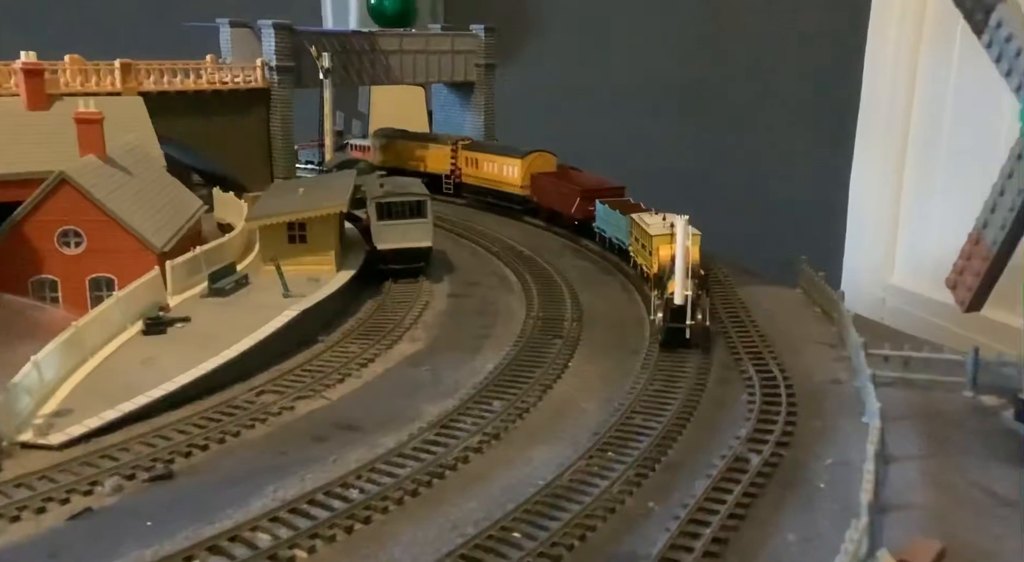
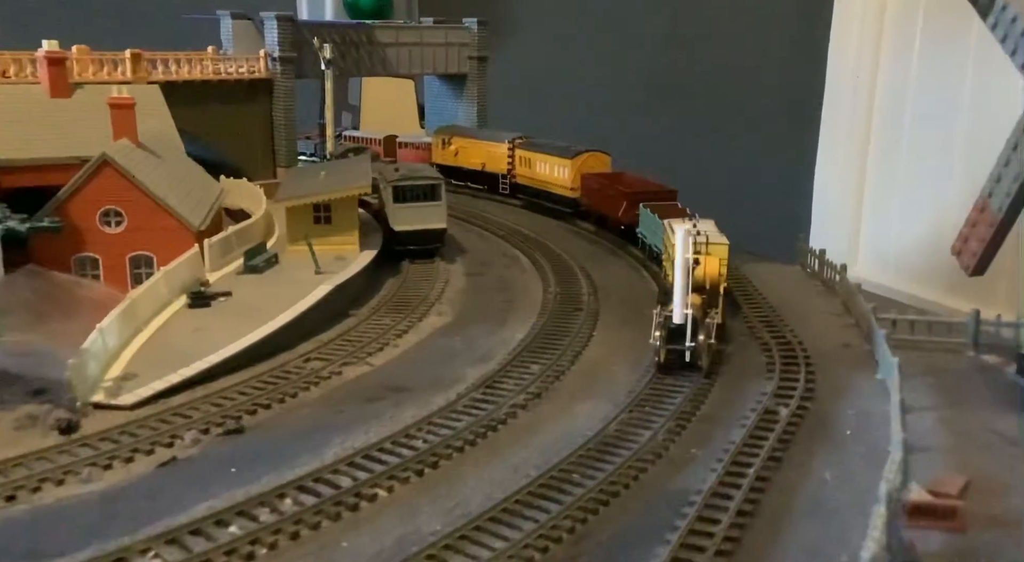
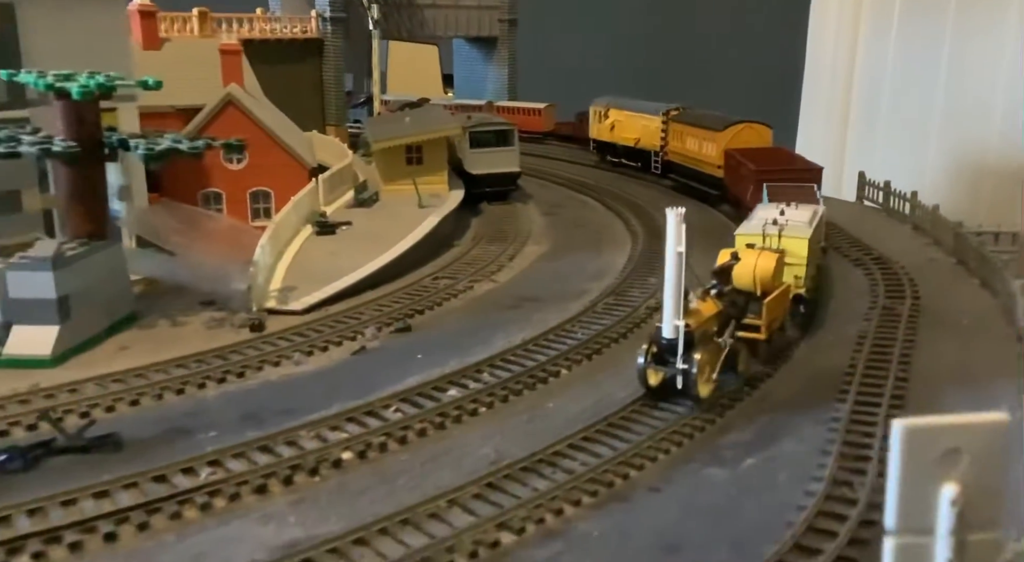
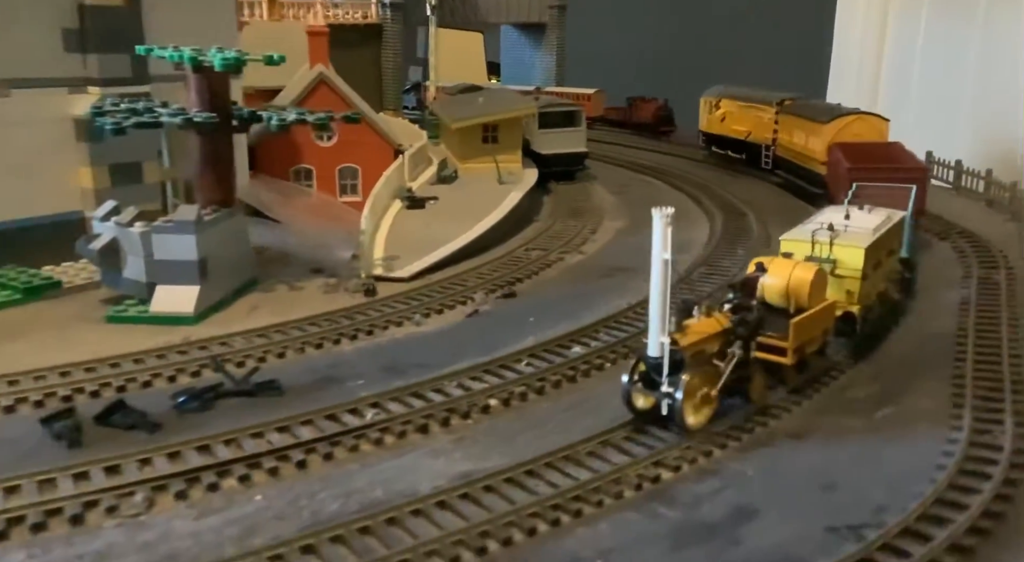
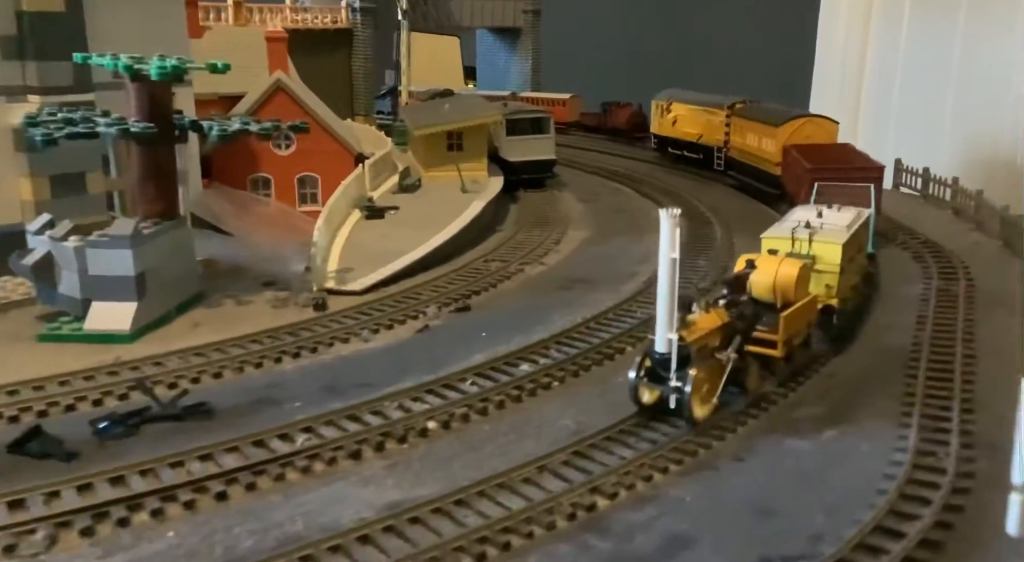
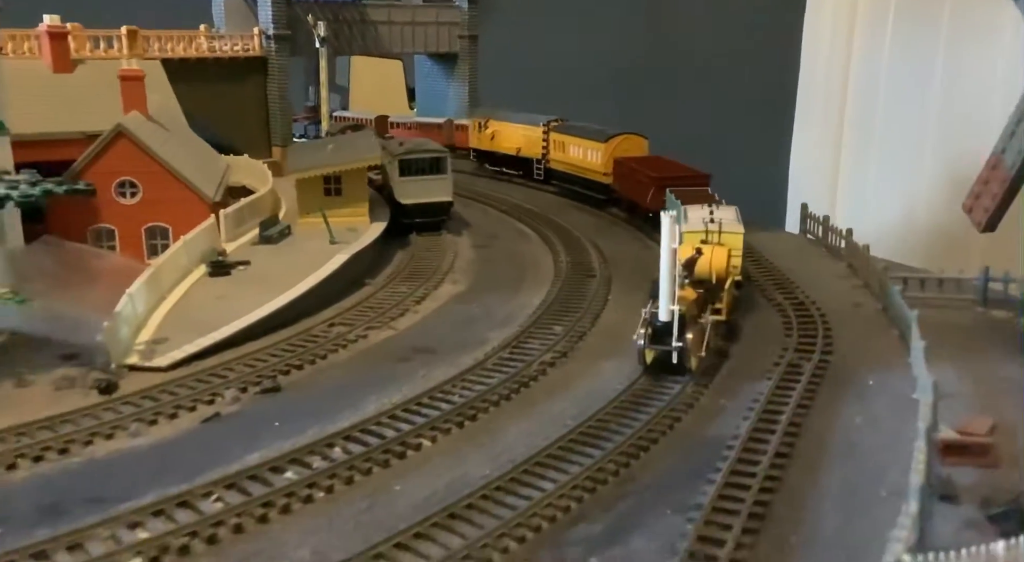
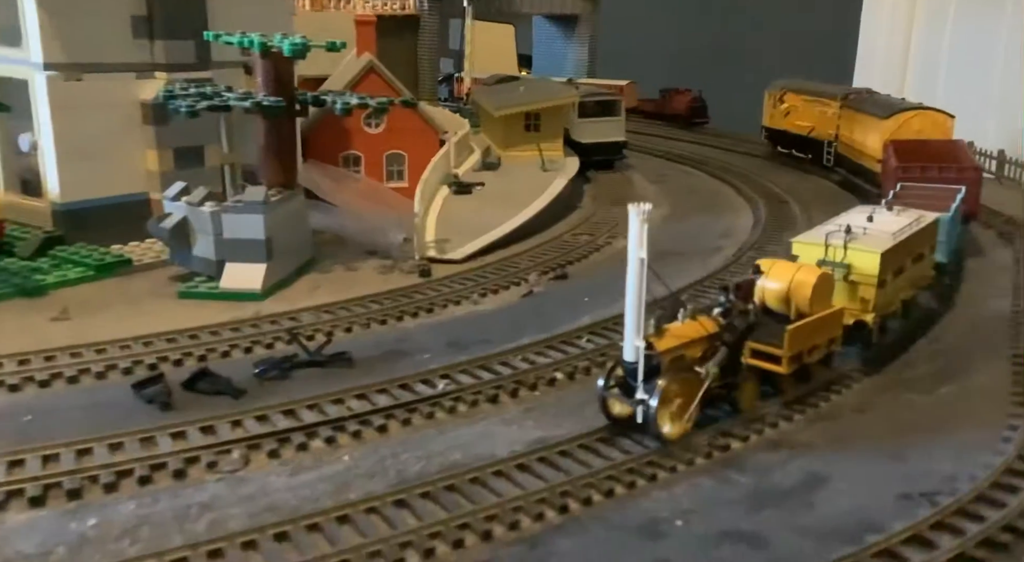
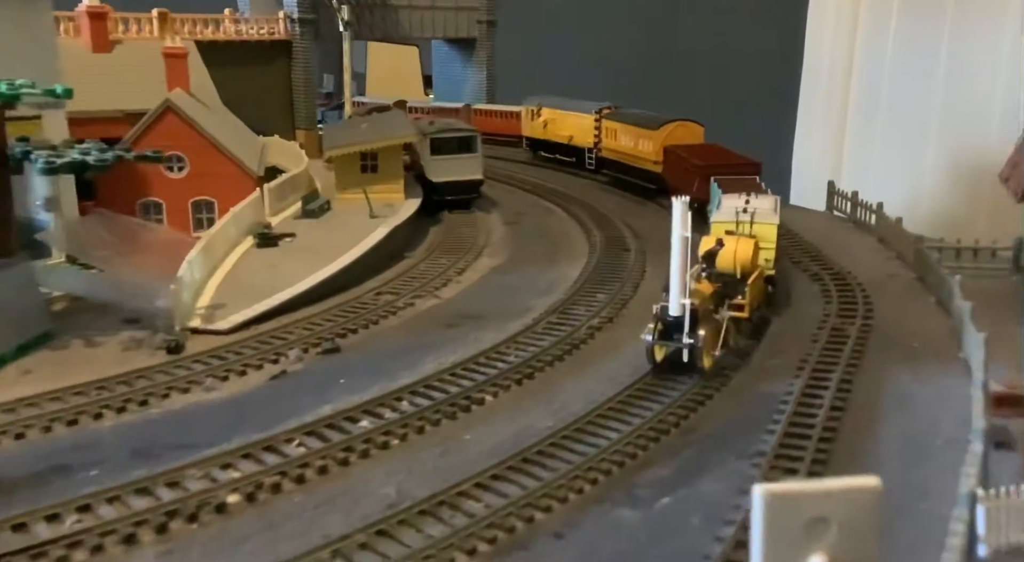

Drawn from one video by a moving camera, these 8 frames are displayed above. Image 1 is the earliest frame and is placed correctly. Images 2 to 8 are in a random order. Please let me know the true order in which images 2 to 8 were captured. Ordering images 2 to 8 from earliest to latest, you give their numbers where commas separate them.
2, 6, 8, 3, 5, 4, 7
